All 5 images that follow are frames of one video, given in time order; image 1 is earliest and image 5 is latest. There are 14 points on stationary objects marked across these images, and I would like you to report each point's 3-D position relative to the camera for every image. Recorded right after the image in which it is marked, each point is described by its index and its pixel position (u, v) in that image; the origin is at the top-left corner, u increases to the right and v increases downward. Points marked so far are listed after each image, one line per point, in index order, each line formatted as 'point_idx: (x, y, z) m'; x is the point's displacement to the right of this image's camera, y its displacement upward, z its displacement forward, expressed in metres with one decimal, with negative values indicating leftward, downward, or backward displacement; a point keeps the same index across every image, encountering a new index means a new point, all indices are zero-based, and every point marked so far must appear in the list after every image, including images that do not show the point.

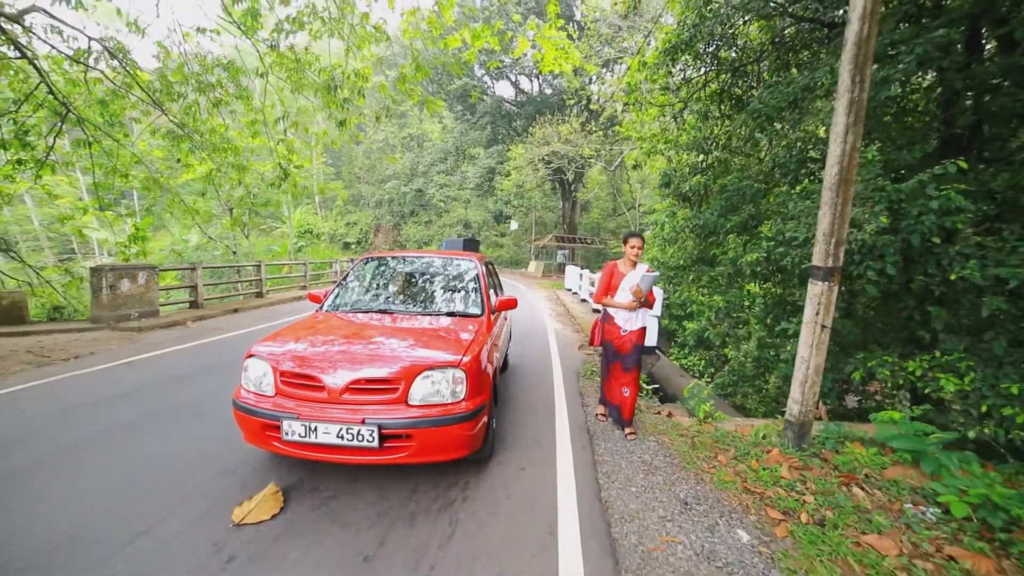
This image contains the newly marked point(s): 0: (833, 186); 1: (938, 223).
0: (+2.1, +0.7, +3.1) m
1: (+3.3, +0.5, +3.7) m
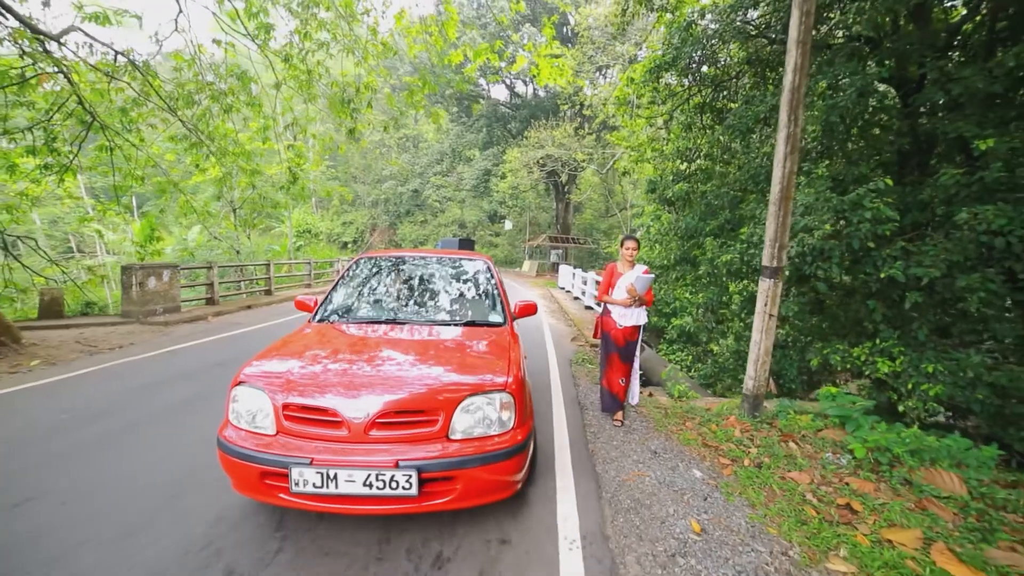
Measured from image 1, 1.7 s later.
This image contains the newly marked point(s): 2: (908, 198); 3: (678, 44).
0: (+2.1, +0.7, +3.8) m
1: (+3.4, +0.5, +4.5) m
2: (+3.9, +0.9, +4.7) m
3: (+2.7, +4.0, +7.8) m
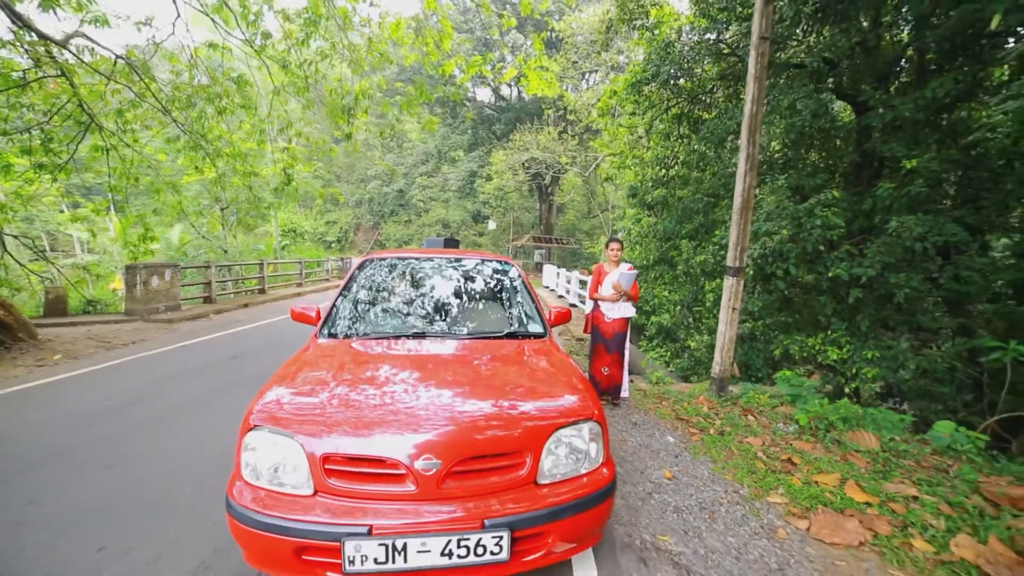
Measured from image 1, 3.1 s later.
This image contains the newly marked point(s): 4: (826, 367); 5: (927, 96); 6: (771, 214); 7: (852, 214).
0: (+2.1, +0.7, +4.4) m
1: (+3.3, +0.6, +5.2) m
2: (+3.8, +0.9, +5.4) m
3: (+2.6, +4.0, +8.5) m
4: (+3.7, -0.9, +5.6) m
5: (+4.1, +1.9, +4.8) m
6: (+3.0, +0.9, +5.6) m
7: (+3.8, +0.8, +5.4) m
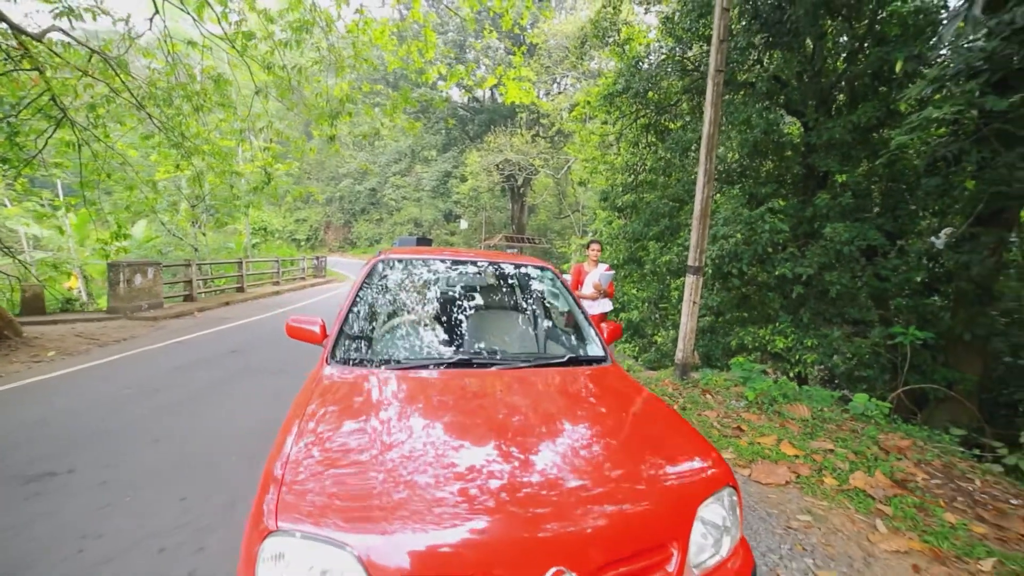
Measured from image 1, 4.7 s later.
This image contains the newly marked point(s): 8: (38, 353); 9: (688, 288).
0: (+2.0, +0.7, +5.1) m
1: (+3.2, +0.6, +5.9) m
2: (+3.6, +0.9, +6.1) m
3: (+2.2, +4.1, +9.1) m
4: (+3.5, -0.9, +6.3) m
5: (+4.0, +1.9, +5.5) m
6: (+2.8, +0.9, +6.3) m
7: (+3.6, +0.9, +6.1) m
8: (-6.3, -0.9, +6.3) m
9: (+1.9, 0.0, +5.2) m
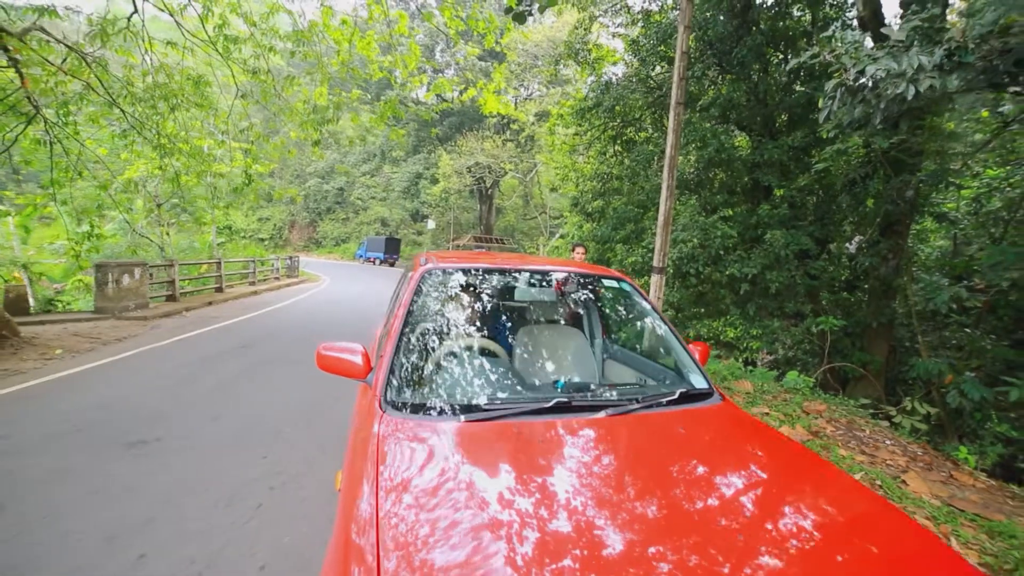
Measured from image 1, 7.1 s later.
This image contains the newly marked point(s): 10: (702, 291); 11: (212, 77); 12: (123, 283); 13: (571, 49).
0: (+1.8, +0.8, +5.9) m
1: (+3.0, +0.6, +6.8) m
2: (+3.4, +1.0, +7.0) m
3: (+1.7, +4.1, +9.9) m
4: (+3.2, -0.9, +7.3) m
5: (+3.8, +2.0, +6.5) m
6: (+2.6, +0.9, +7.1) m
7: (+3.4, +0.9, +7.0) m
8: (-6.5, -0.9, +6.5) m
9: (+1.8, 0.0, +6.0) m
10: (+2.9, 0.0, +7.4) m
11: (-7.4, +5.2, +11.8) m
12: (-7.6, +0.1, +9.2) m
13: (+1.3, +5.3, +10.5) m
